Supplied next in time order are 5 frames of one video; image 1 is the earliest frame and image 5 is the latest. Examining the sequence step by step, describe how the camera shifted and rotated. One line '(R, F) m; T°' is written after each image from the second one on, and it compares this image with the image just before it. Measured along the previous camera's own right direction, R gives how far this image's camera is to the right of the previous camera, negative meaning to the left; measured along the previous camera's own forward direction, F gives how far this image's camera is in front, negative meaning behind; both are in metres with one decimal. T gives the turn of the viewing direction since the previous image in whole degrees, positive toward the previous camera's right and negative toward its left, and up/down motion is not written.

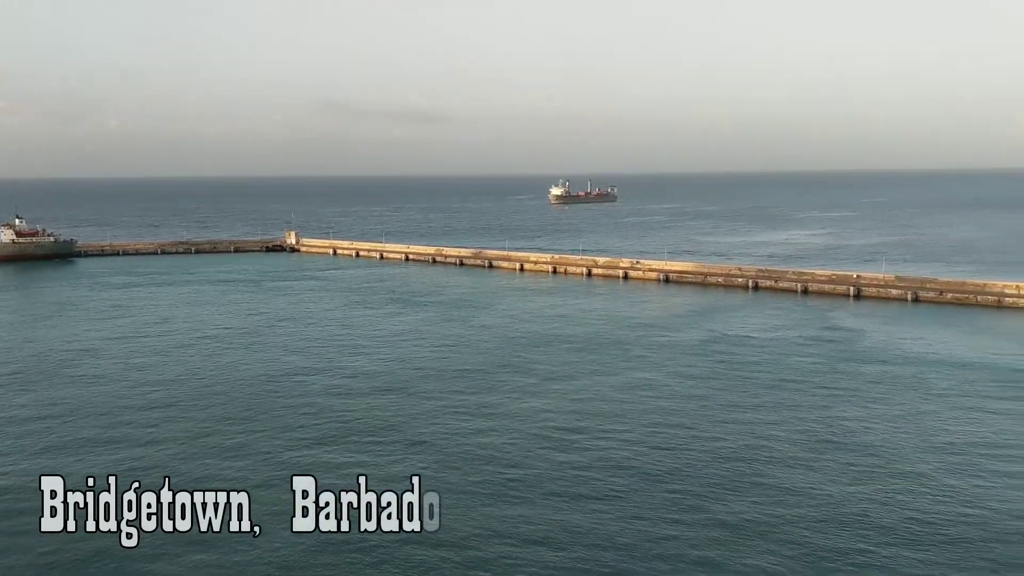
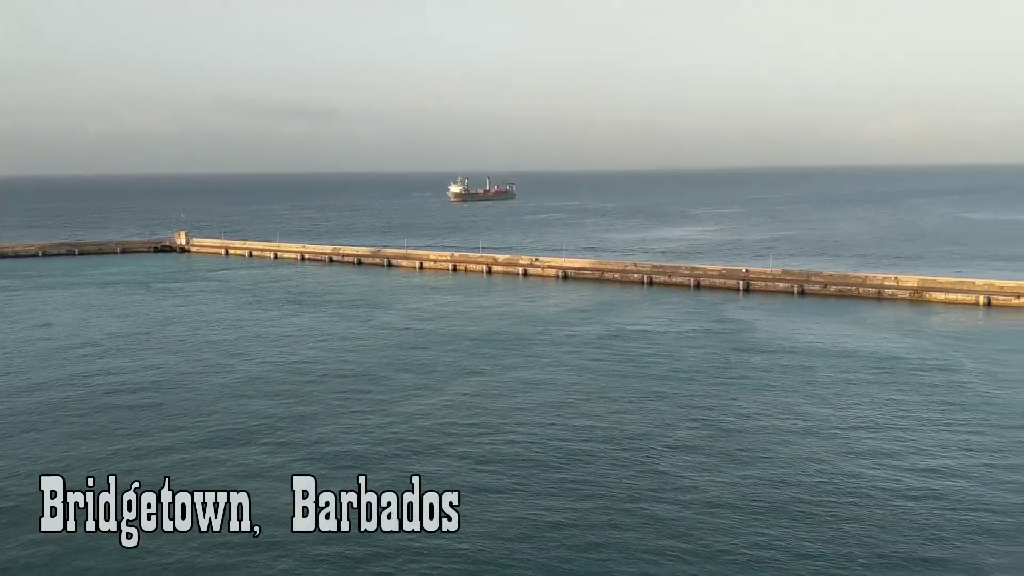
(+0.8, -0.2) m; -17°
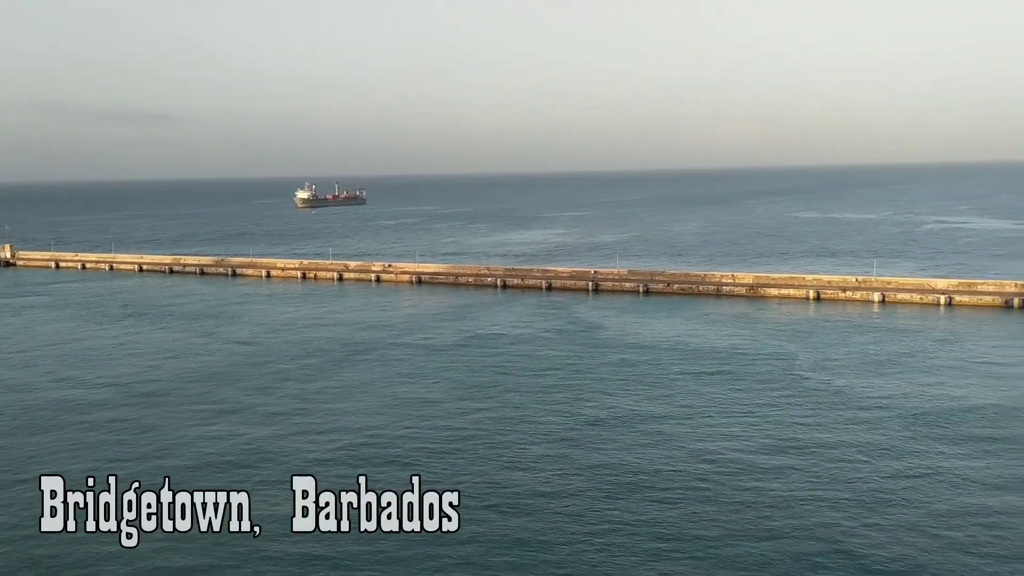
(+2.9, +0.9) m; -5°
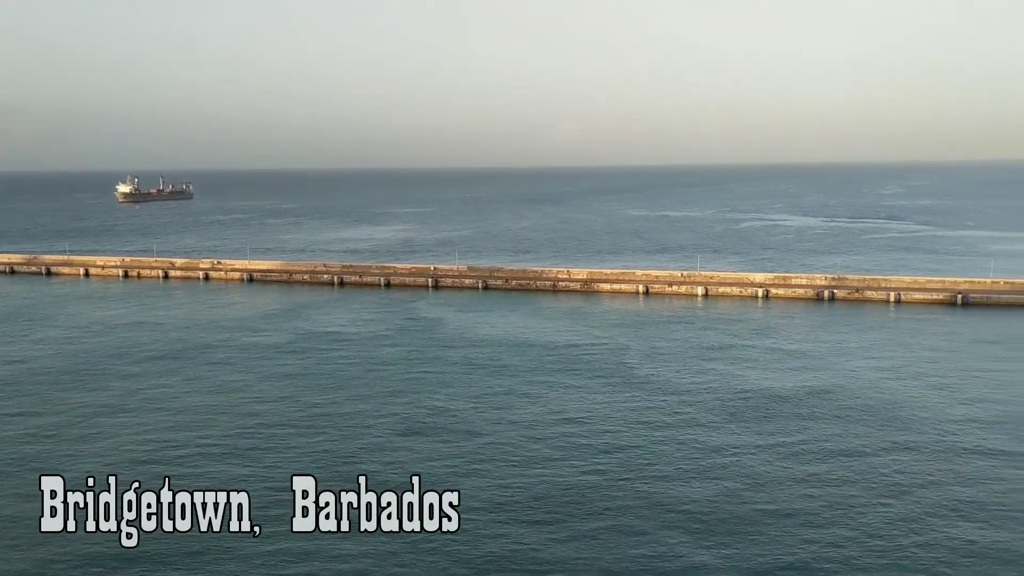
(-2.5, -0.5) m; +9°
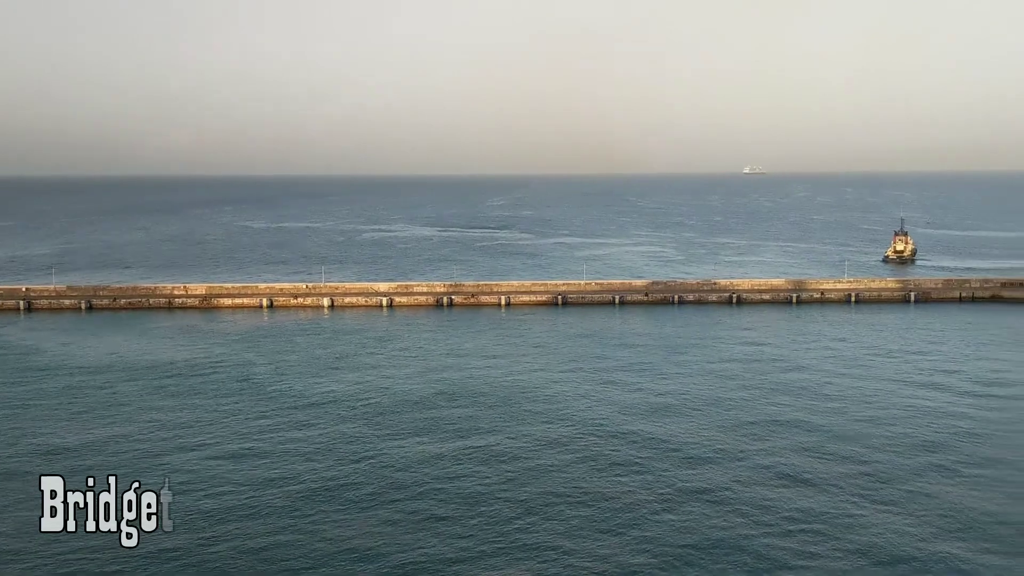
(-1.7, -0.3) m; +7°
